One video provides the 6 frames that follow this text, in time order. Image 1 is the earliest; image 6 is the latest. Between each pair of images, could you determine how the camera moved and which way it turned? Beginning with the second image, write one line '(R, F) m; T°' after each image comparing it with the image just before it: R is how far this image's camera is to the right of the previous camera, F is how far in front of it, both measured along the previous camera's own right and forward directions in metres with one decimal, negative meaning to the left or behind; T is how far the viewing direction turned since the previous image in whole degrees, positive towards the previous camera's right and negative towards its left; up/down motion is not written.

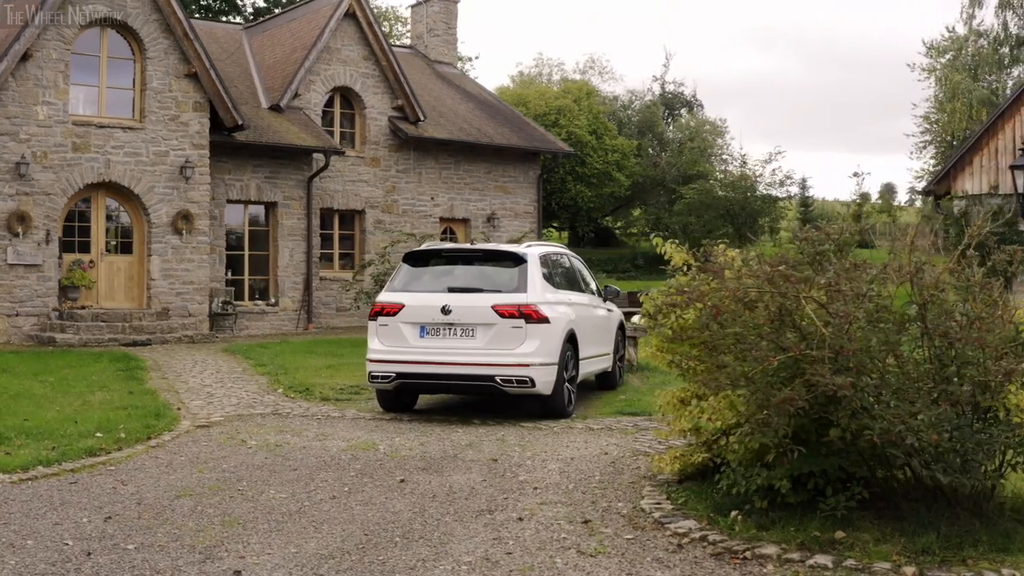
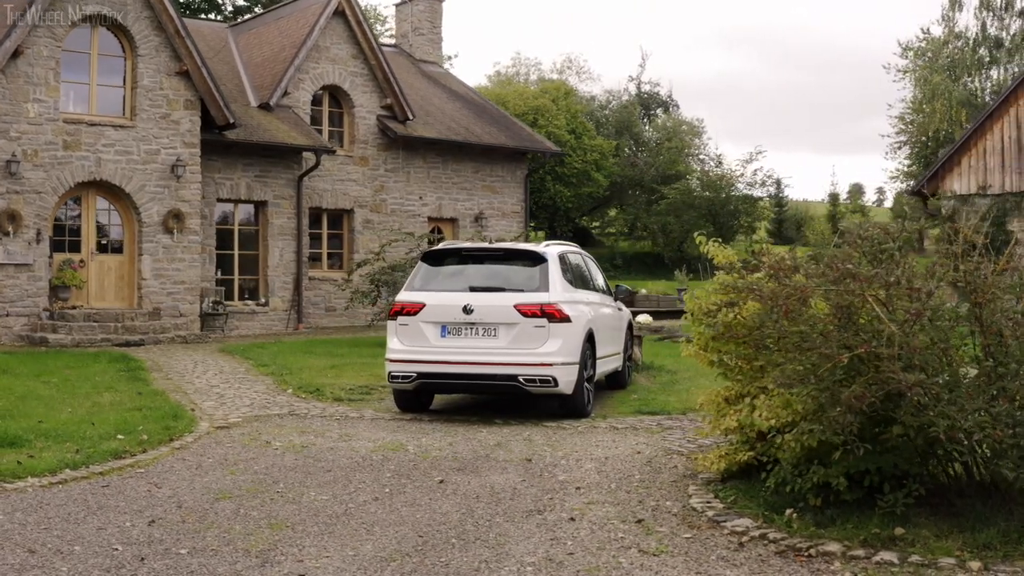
(-0.4, 0.0) m; +2°
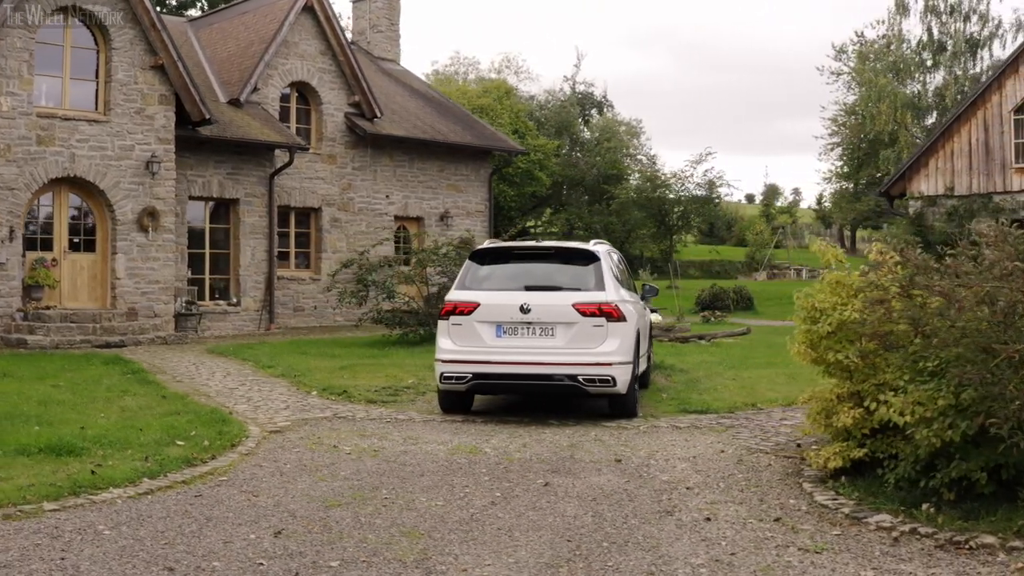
(-1.2, +0.2) m; +4°
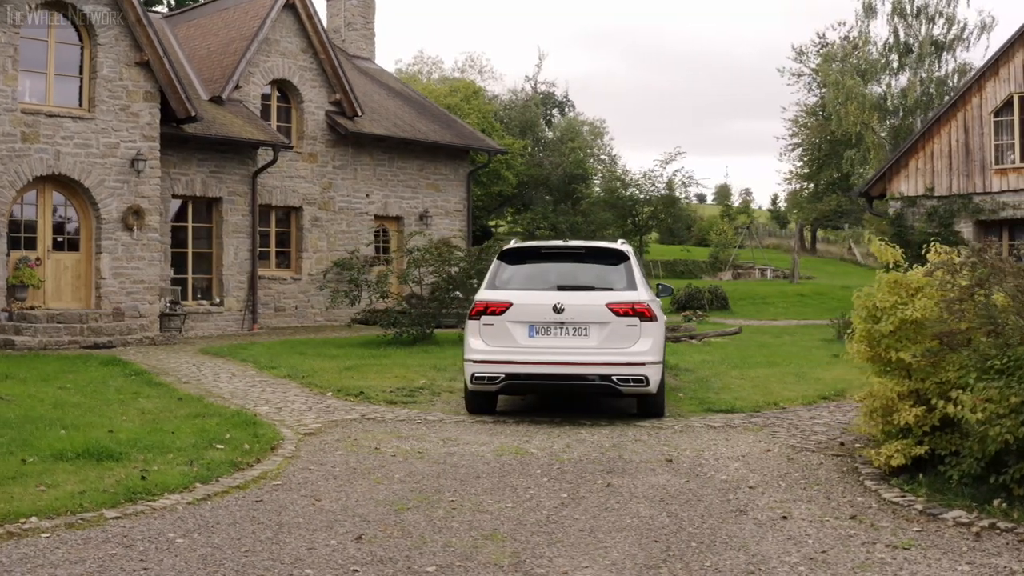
(-0.7, +0.1) m; +3°
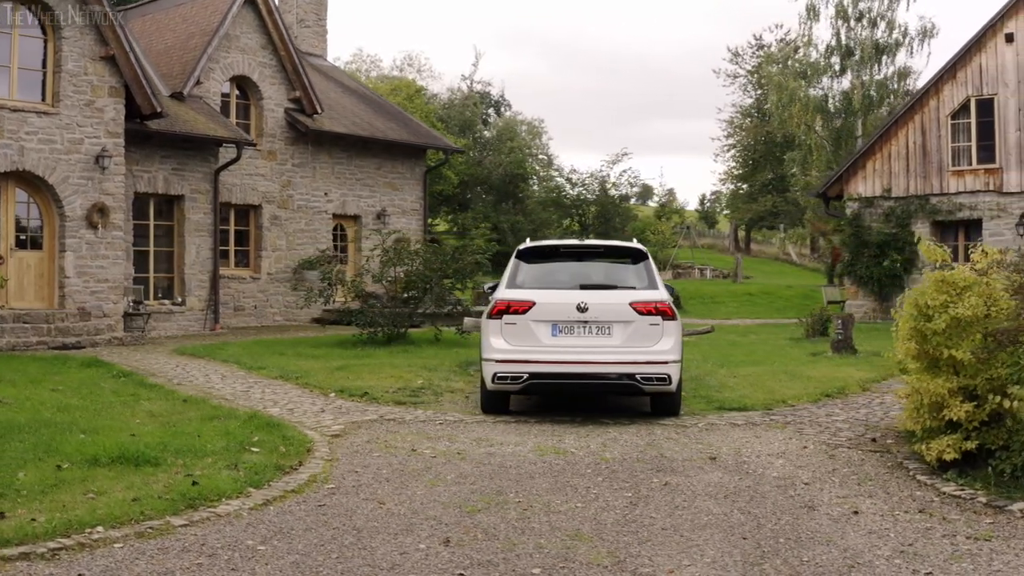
(-0.8, 0.0) m; +4°
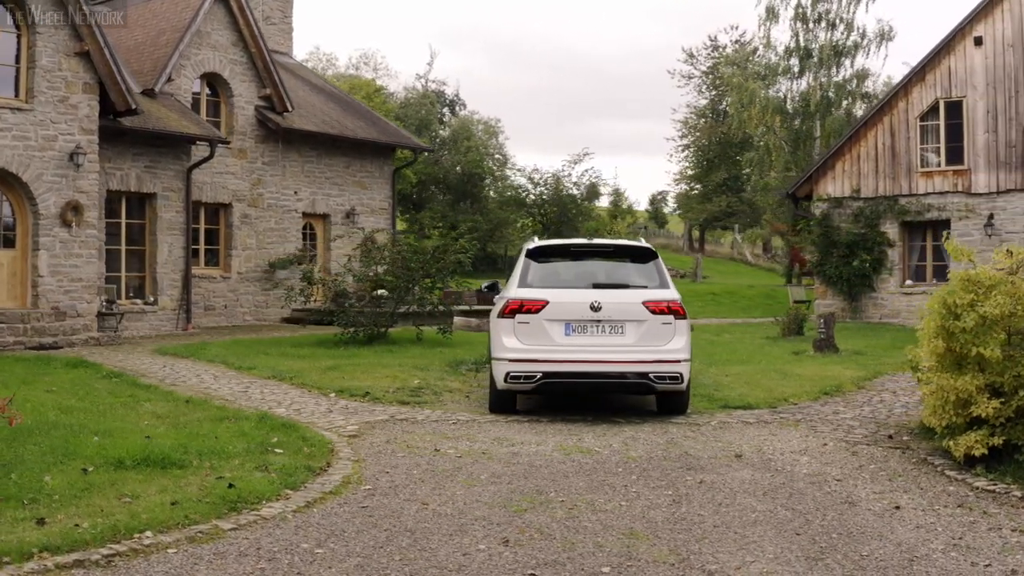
(-0.6, 0.0) m; +3°
